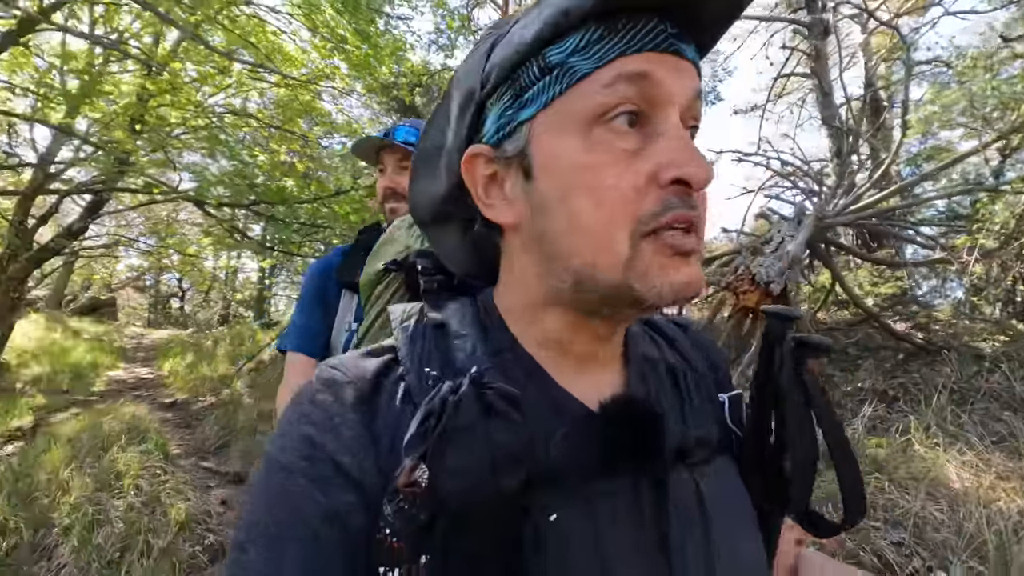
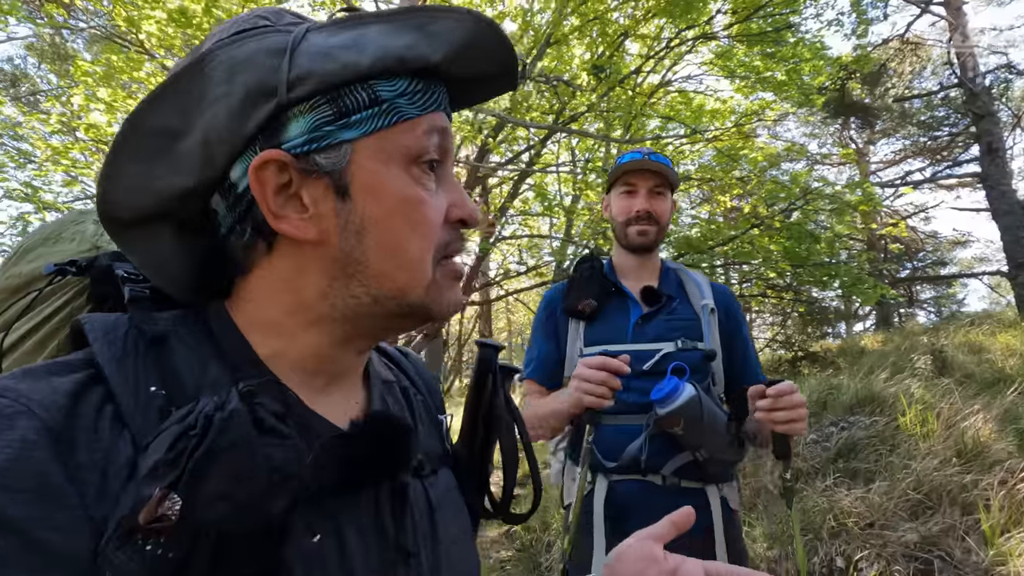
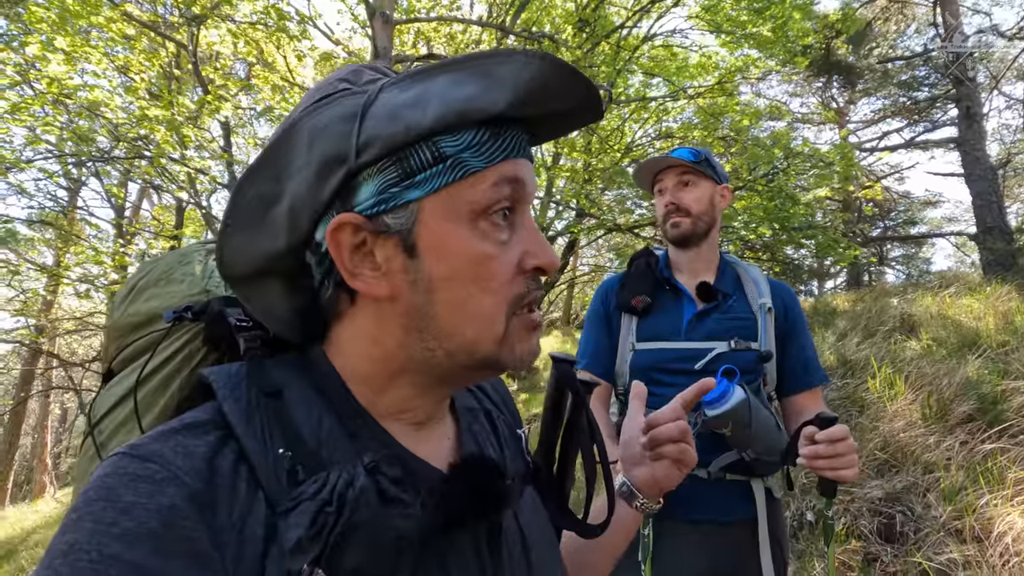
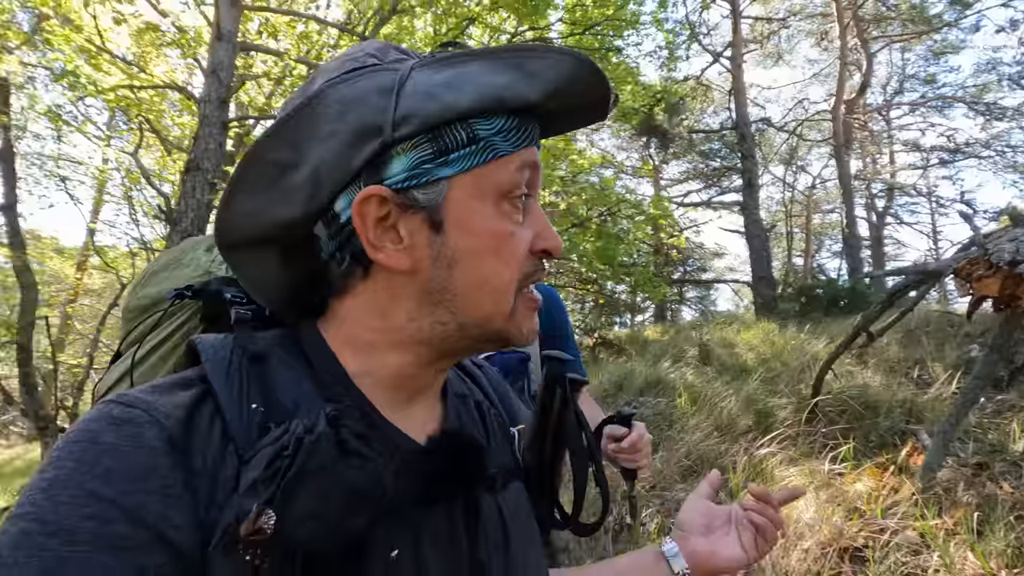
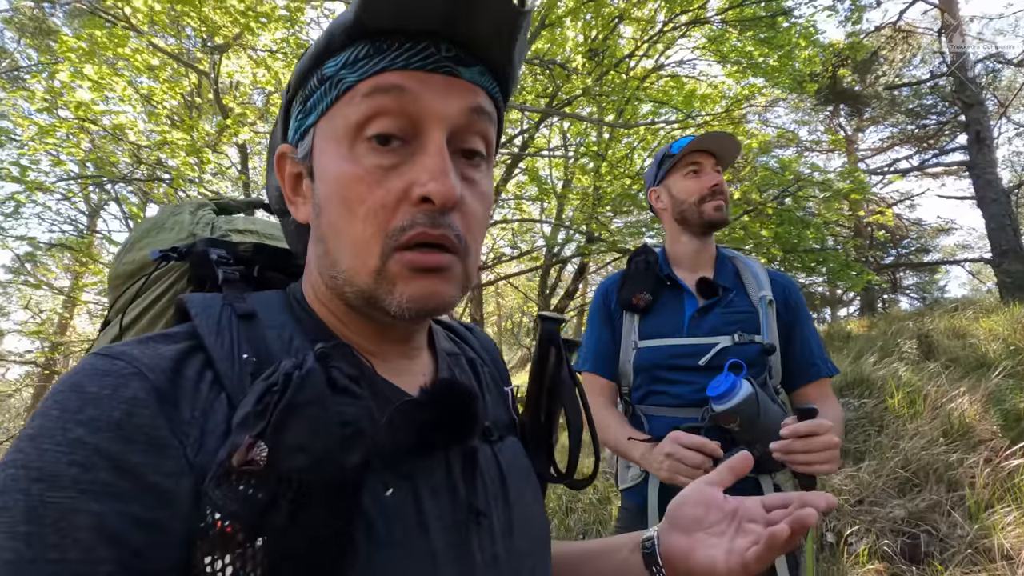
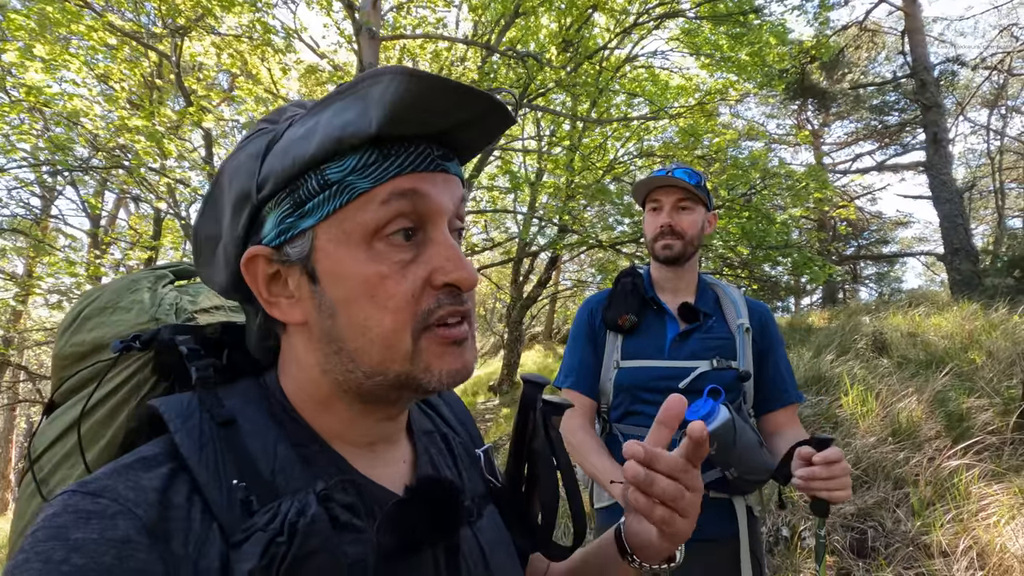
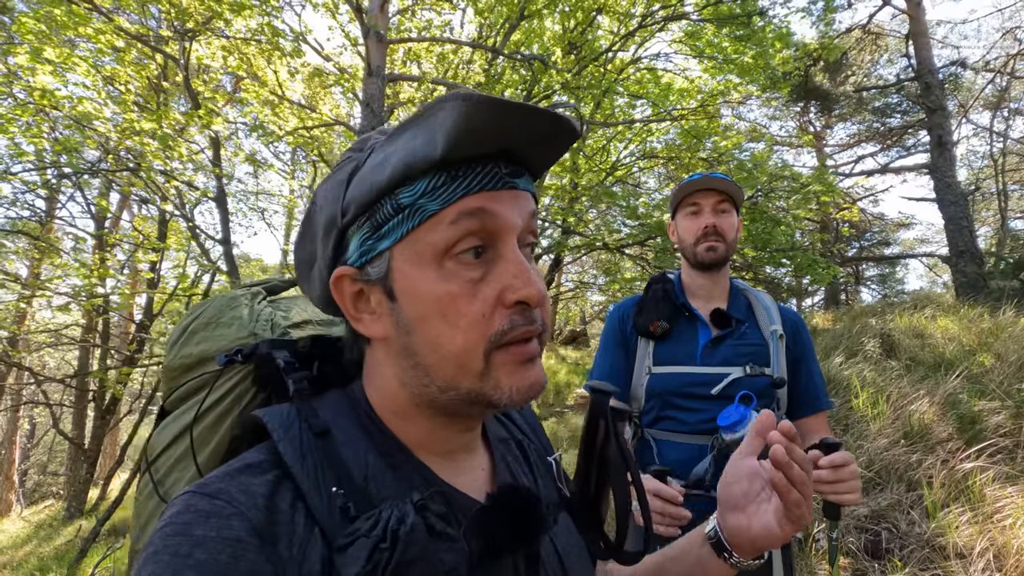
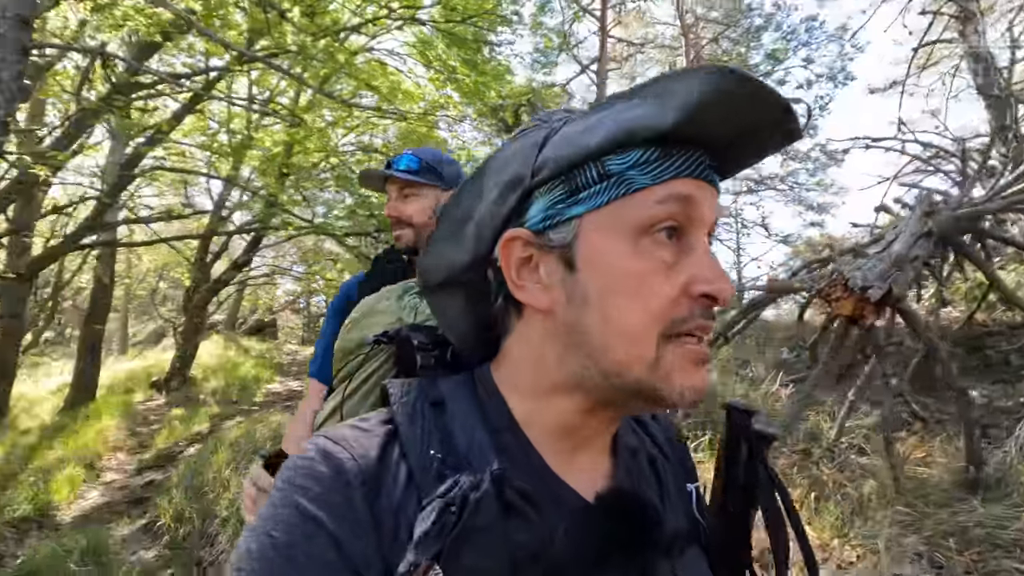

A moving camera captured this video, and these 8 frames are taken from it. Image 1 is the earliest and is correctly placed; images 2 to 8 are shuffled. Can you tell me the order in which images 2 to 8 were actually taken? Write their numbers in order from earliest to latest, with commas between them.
8, 4, 2, 5, 7, 6, 3
